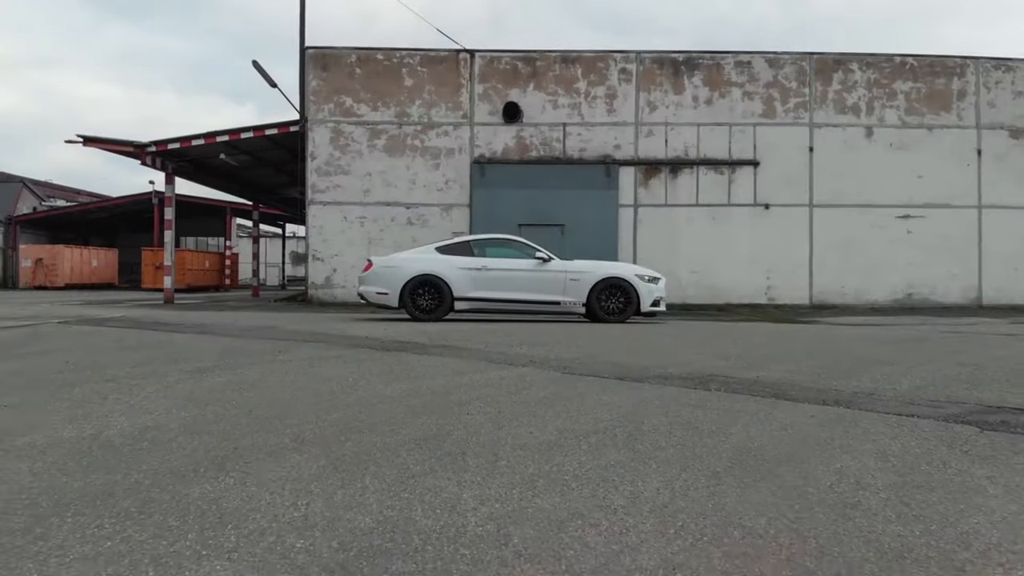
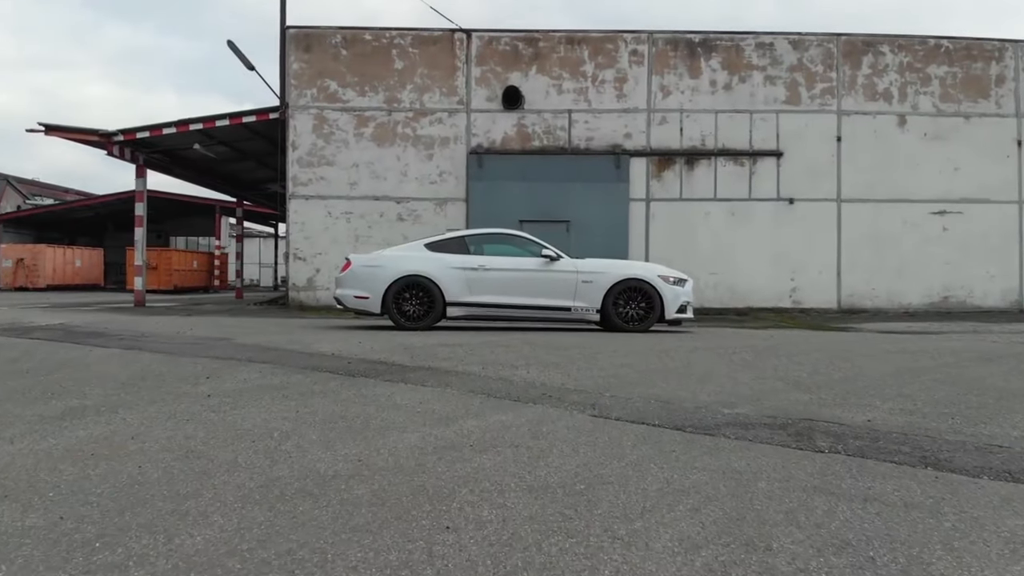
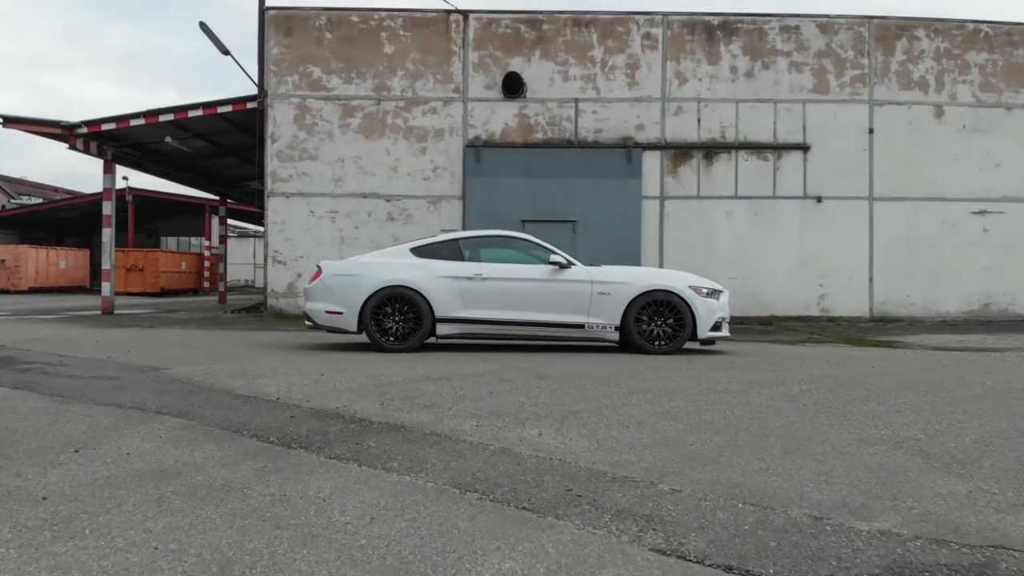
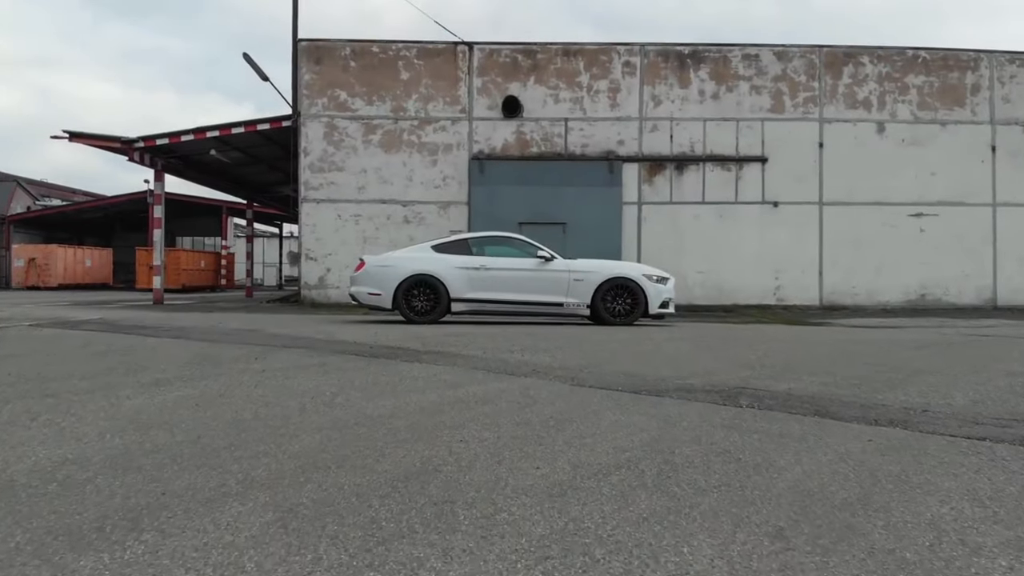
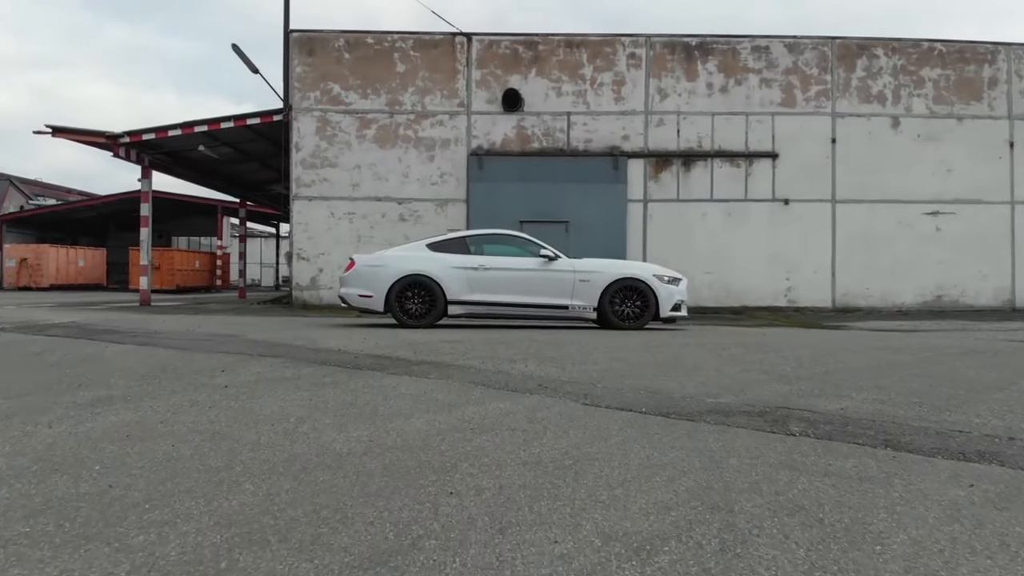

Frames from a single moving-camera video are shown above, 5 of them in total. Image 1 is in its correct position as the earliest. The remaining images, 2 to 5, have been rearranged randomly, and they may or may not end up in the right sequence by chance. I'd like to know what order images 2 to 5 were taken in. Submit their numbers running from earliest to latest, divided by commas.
4, 5, 2, 3
